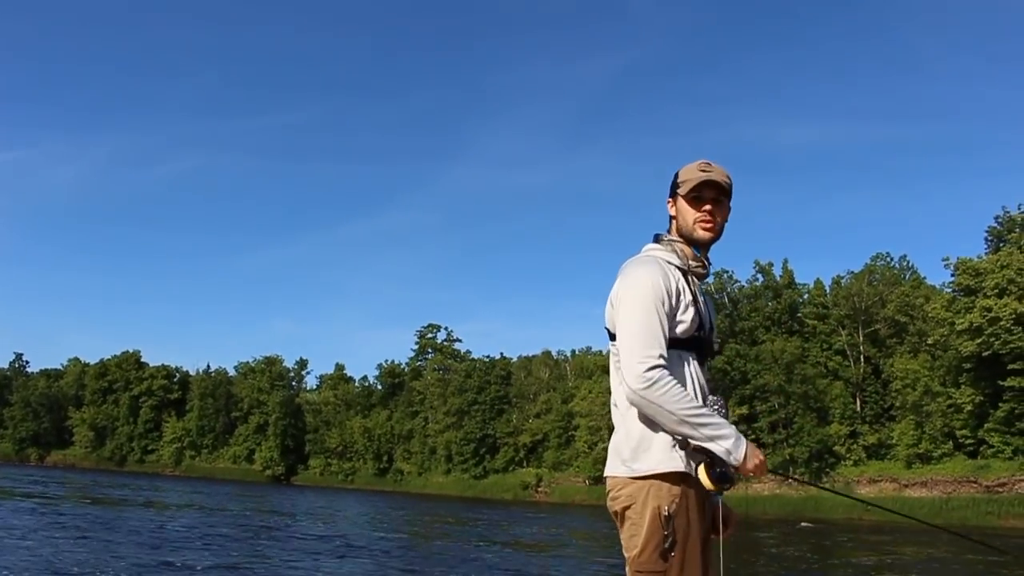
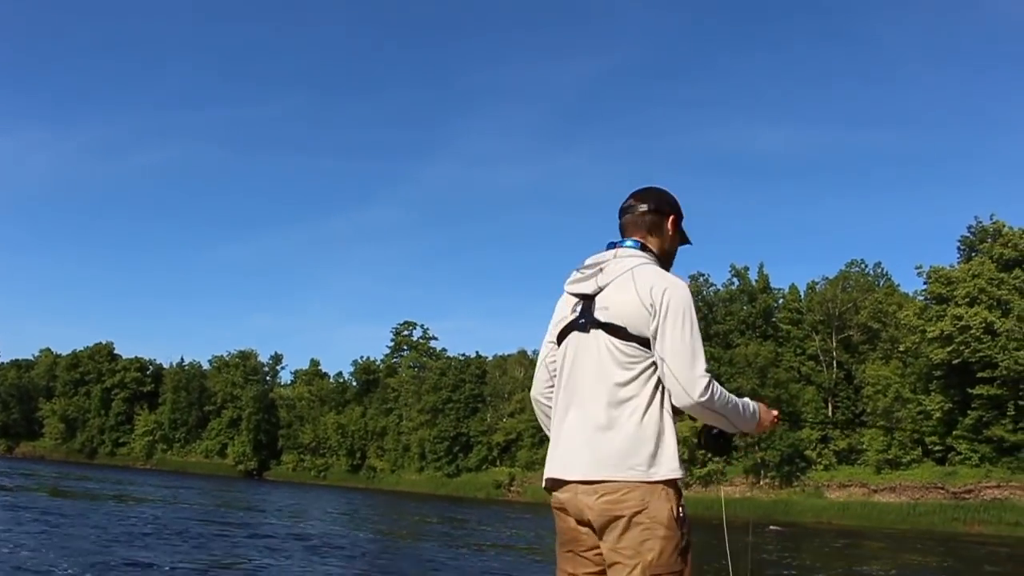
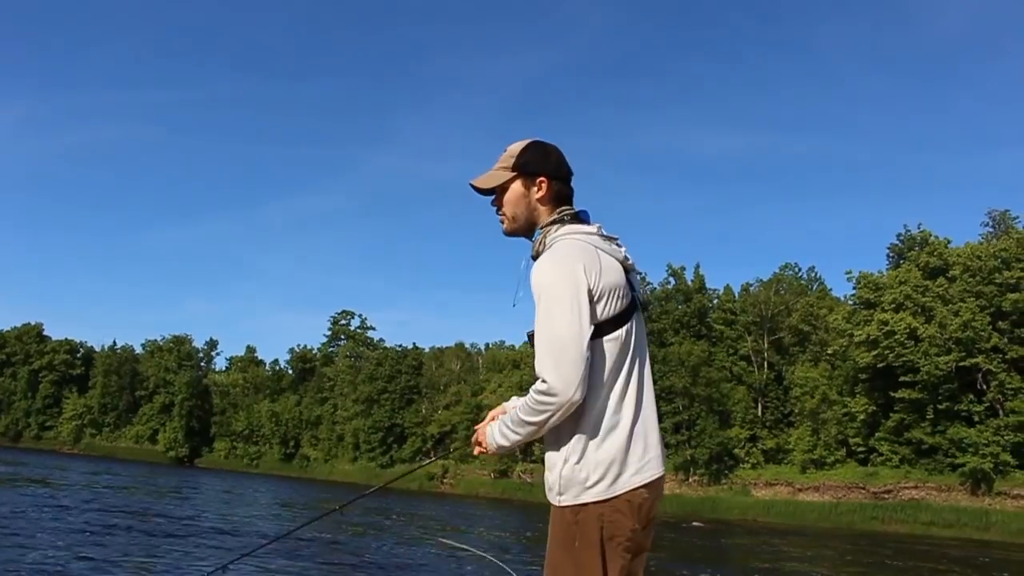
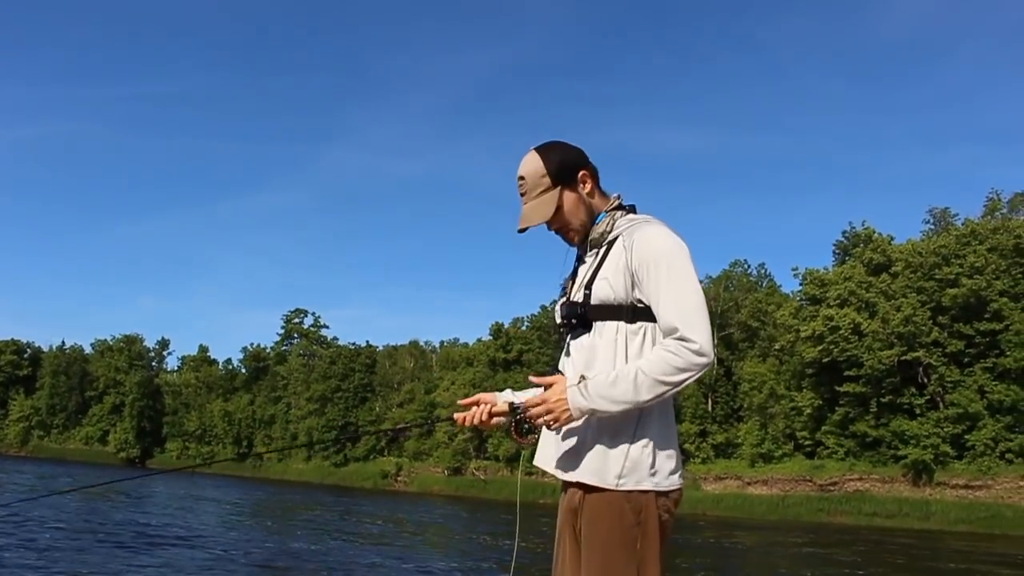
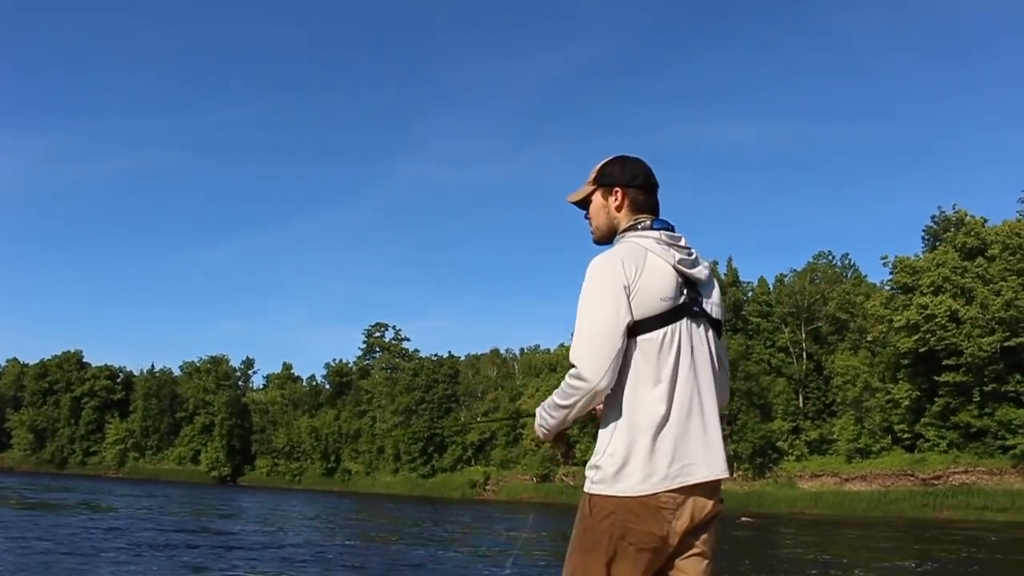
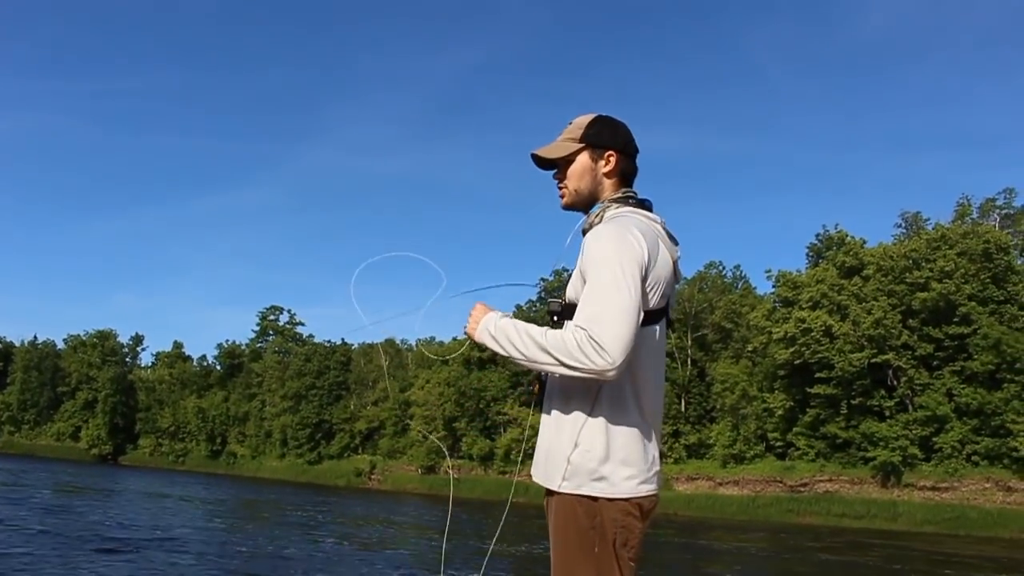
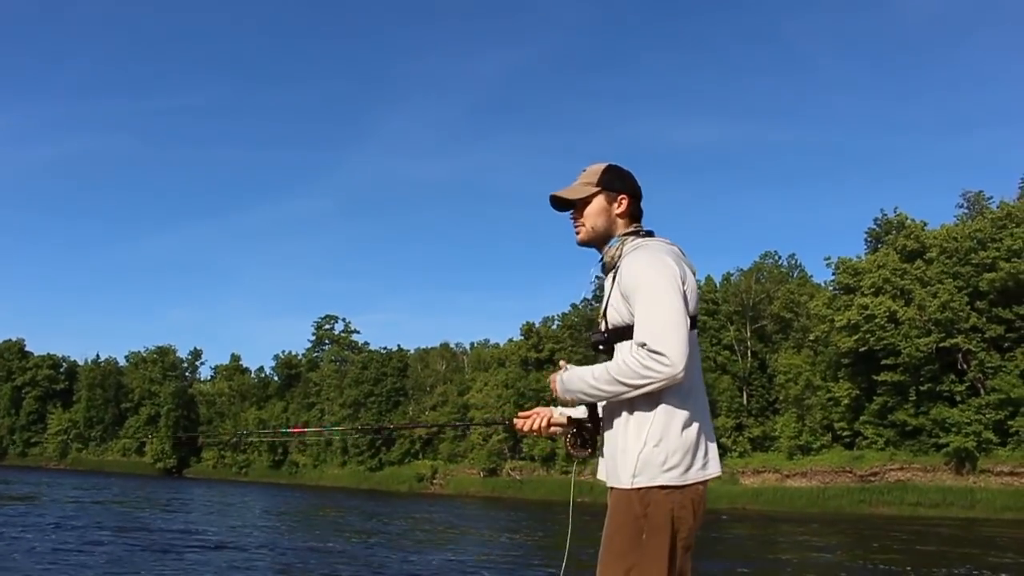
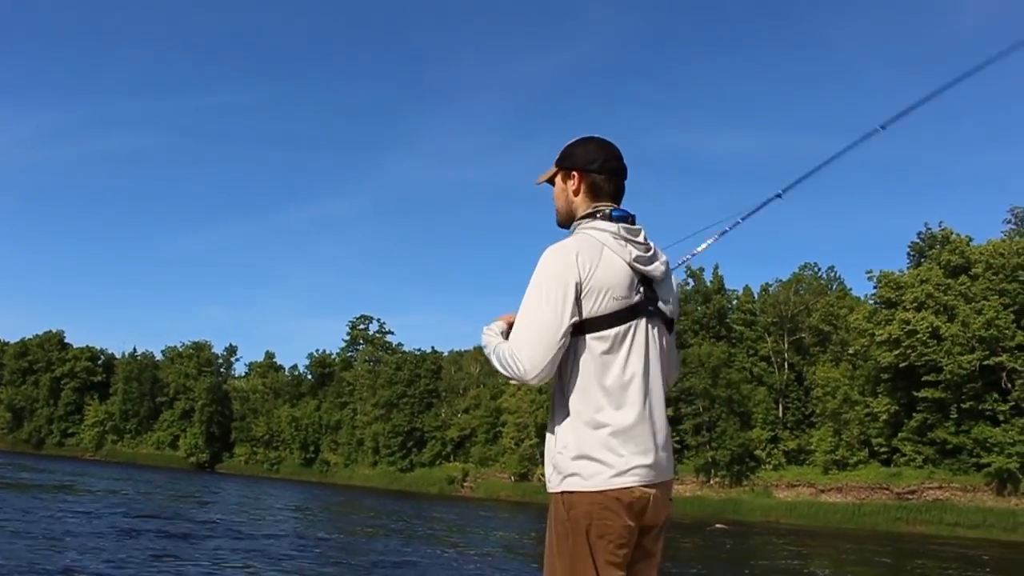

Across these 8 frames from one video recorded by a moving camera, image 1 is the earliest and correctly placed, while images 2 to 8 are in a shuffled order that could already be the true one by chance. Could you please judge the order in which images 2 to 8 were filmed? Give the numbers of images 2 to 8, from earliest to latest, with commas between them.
2, 5, 8, 3, 7, 4, 6
